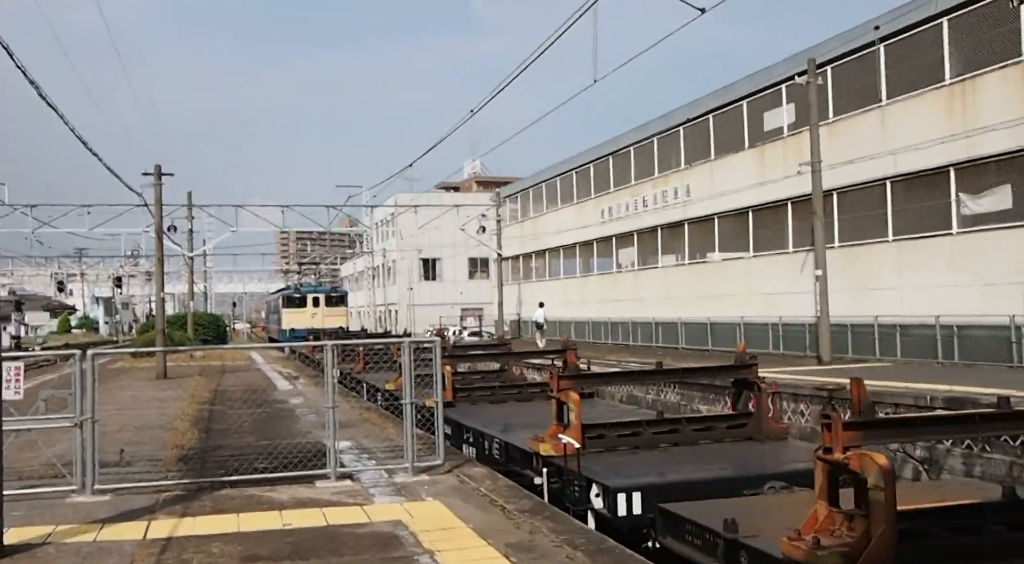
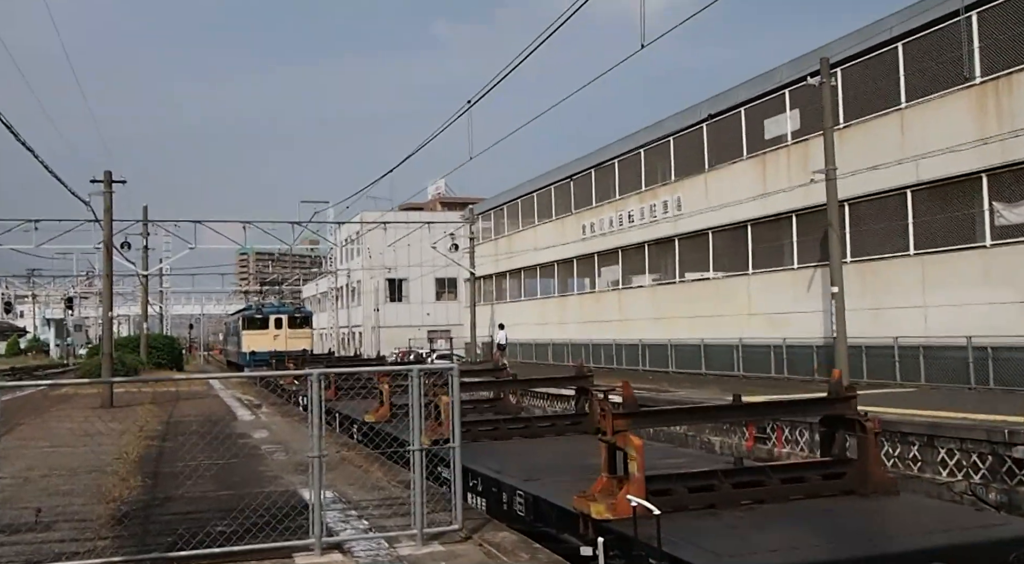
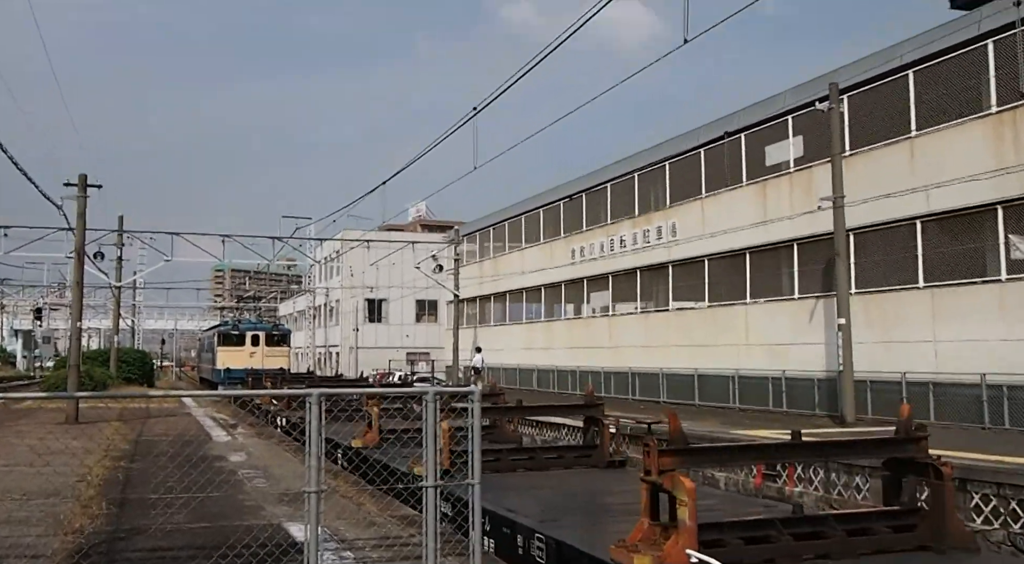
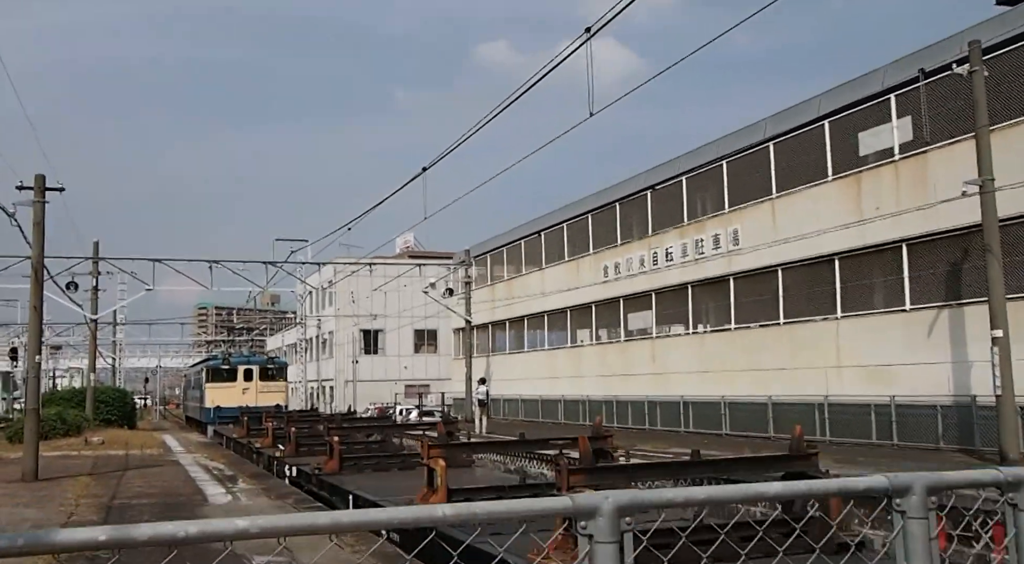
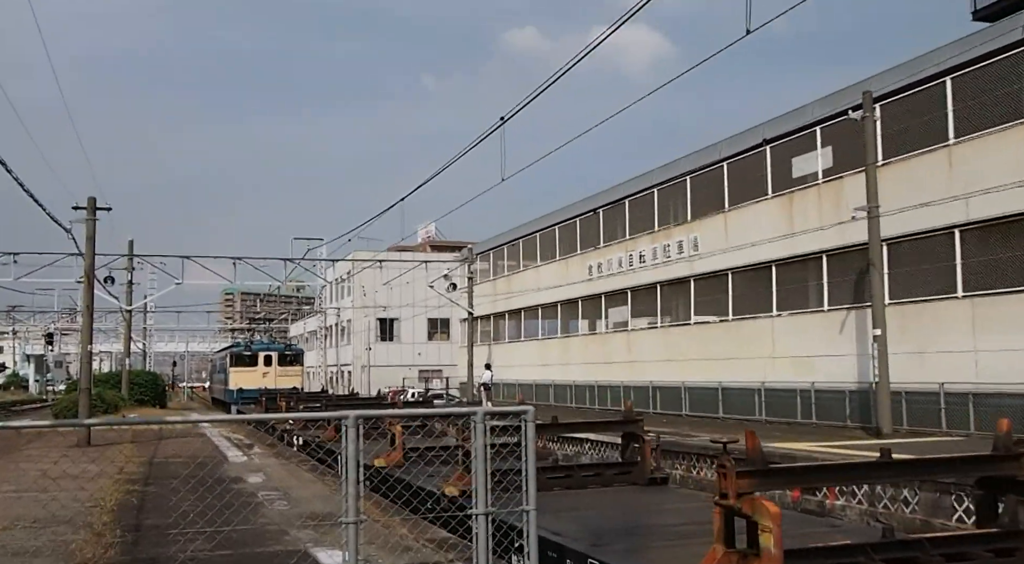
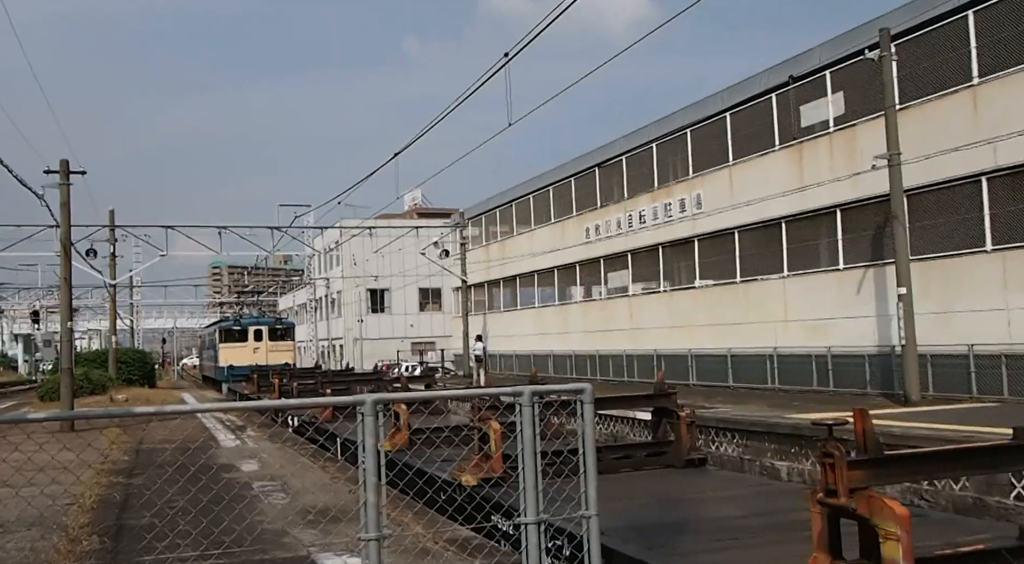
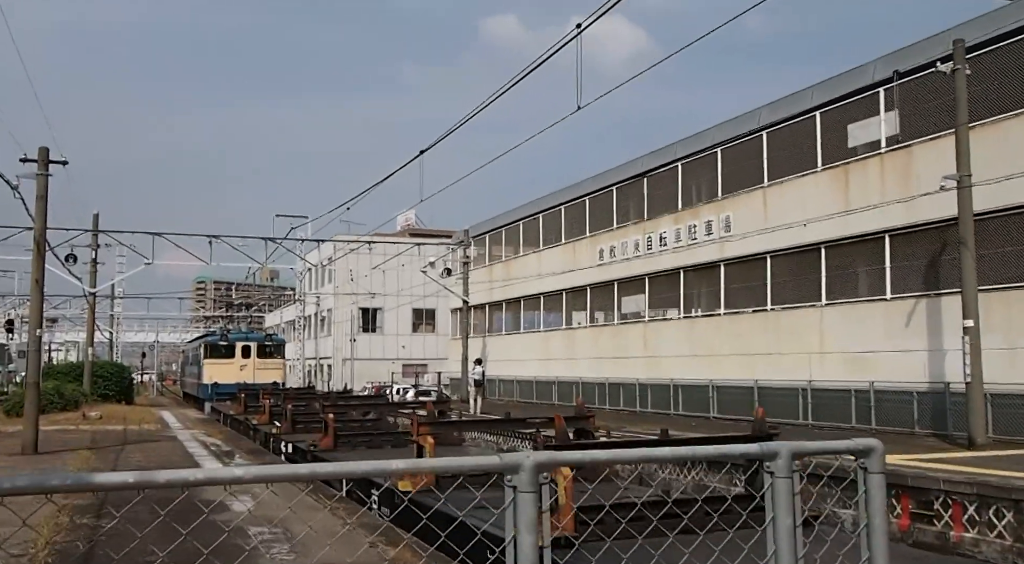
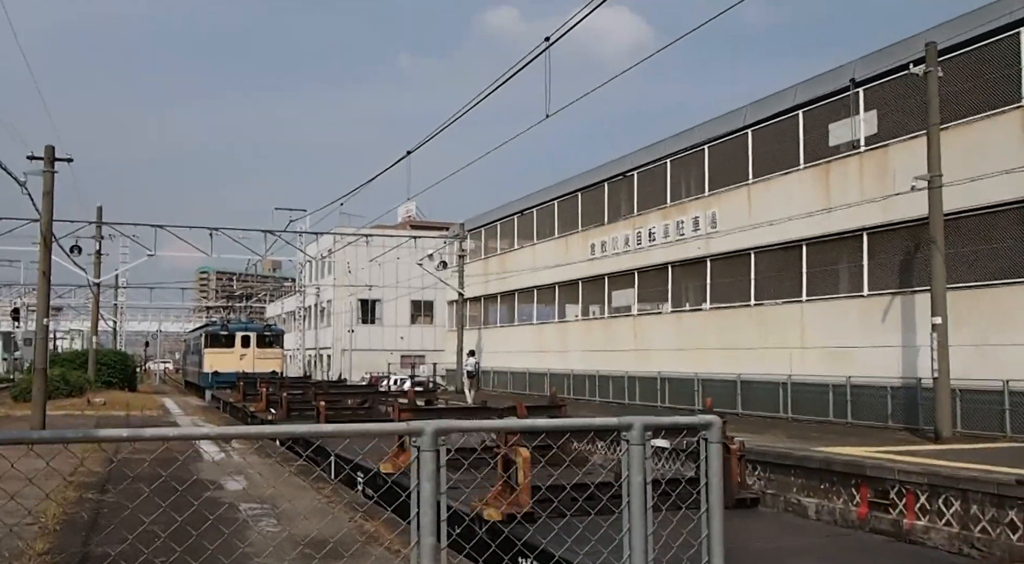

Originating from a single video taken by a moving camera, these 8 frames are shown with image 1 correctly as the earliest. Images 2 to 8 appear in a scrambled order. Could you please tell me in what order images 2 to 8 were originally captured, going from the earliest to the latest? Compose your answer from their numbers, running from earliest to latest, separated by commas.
2, 3, 5, 6, 8, 7, 4
